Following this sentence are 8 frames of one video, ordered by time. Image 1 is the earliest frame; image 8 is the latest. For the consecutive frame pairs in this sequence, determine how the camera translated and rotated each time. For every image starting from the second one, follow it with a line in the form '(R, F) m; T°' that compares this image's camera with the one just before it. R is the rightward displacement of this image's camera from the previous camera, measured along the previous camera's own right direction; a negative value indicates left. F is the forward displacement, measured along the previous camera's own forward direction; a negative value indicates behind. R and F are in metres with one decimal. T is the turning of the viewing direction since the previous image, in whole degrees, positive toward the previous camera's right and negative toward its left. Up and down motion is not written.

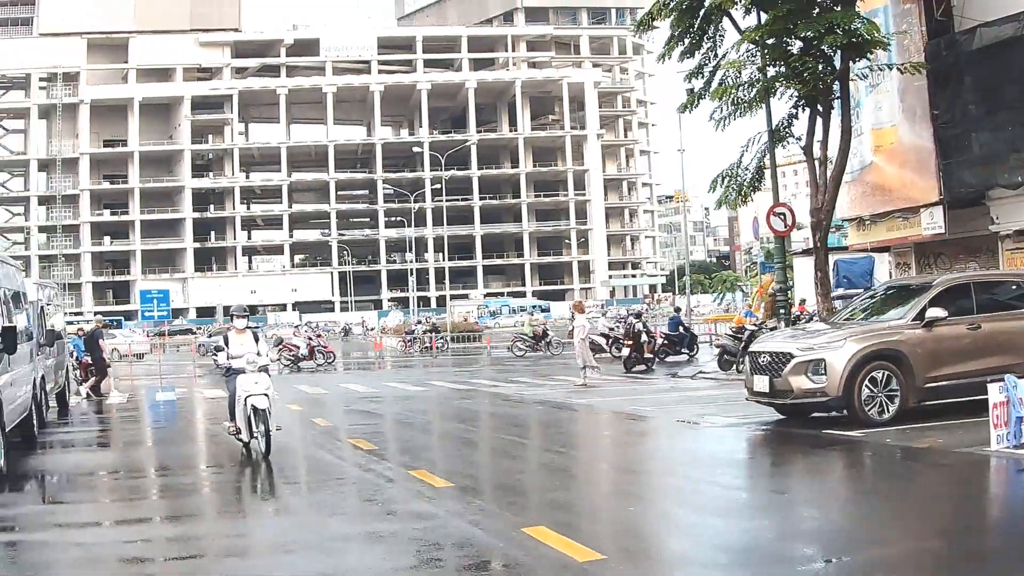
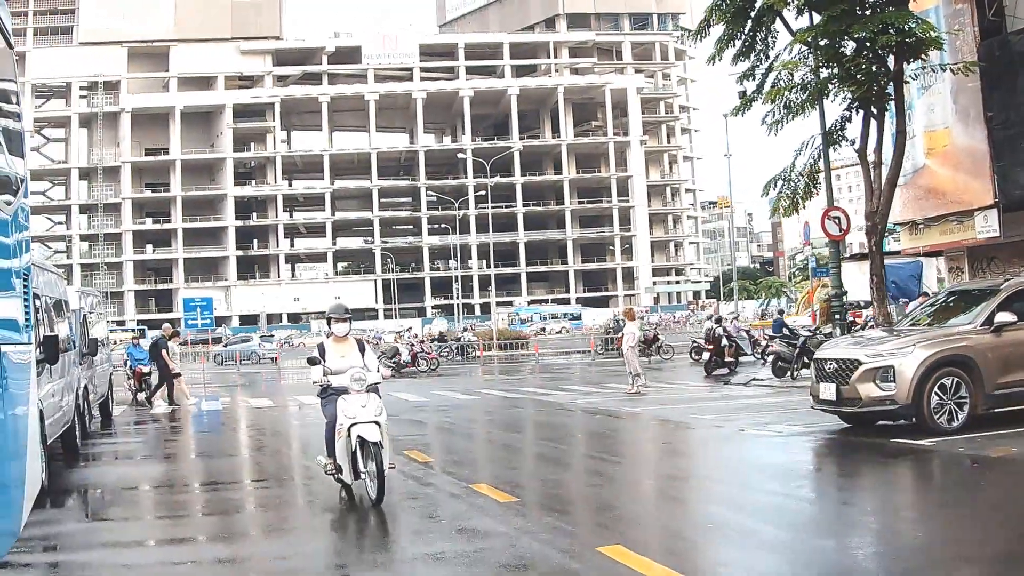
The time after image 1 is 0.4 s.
(-0.1, +0.4) m; -2°
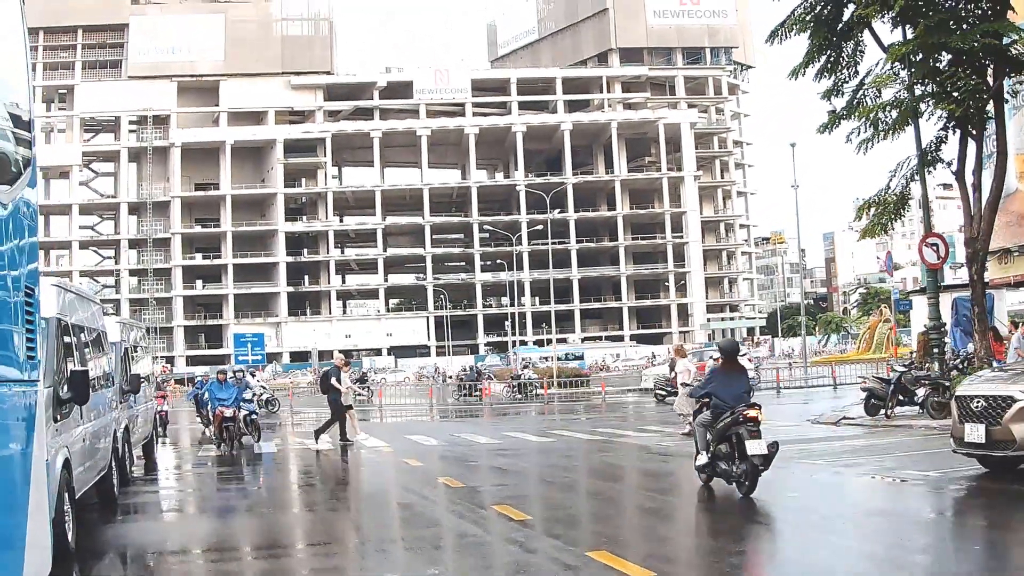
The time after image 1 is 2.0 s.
(-0.5, +1.5) m; -3°
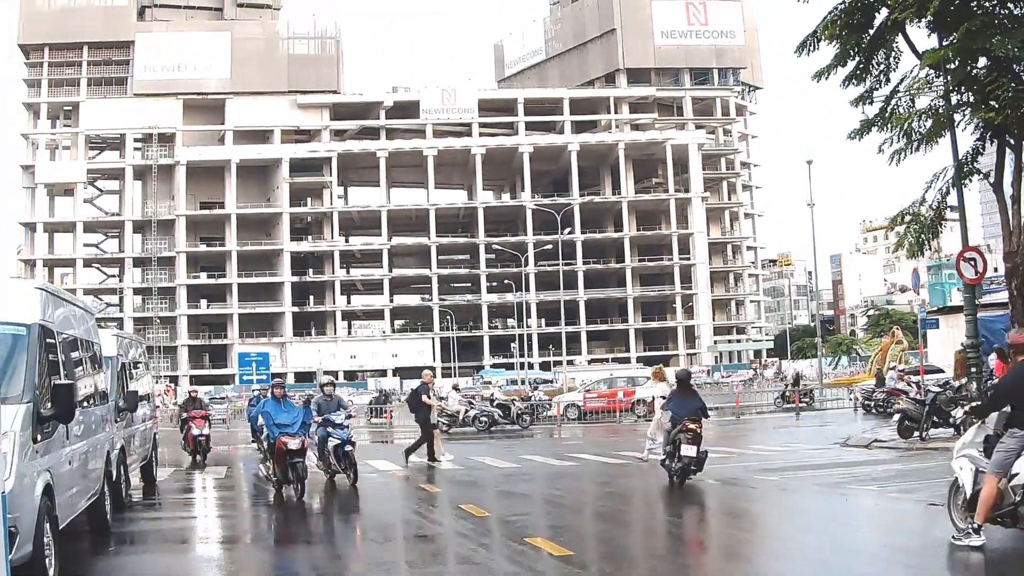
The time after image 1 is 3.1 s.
(-0.3, +1.0) m; 0°
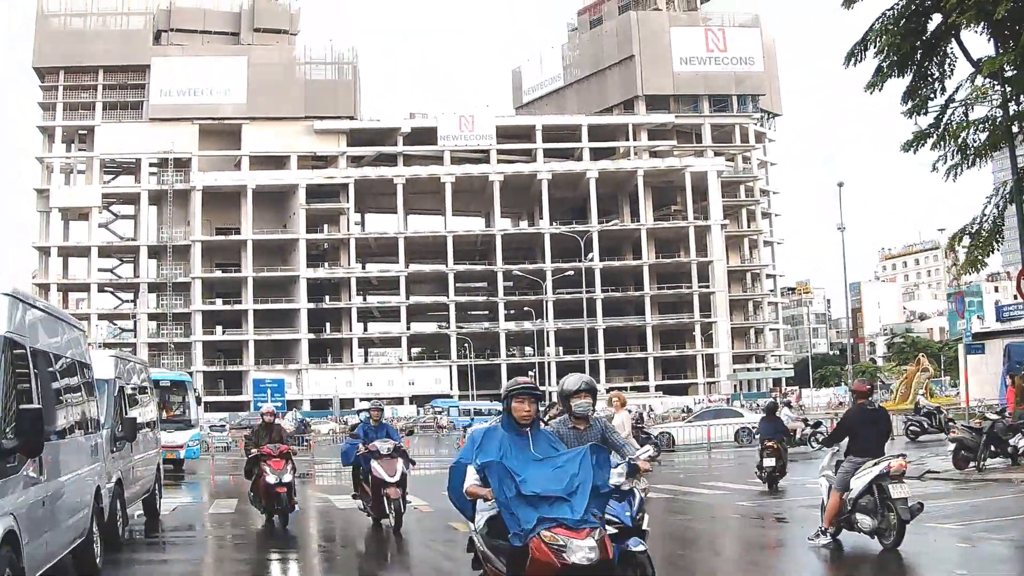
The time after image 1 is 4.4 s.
(-0.3, +1.2) m; -1°
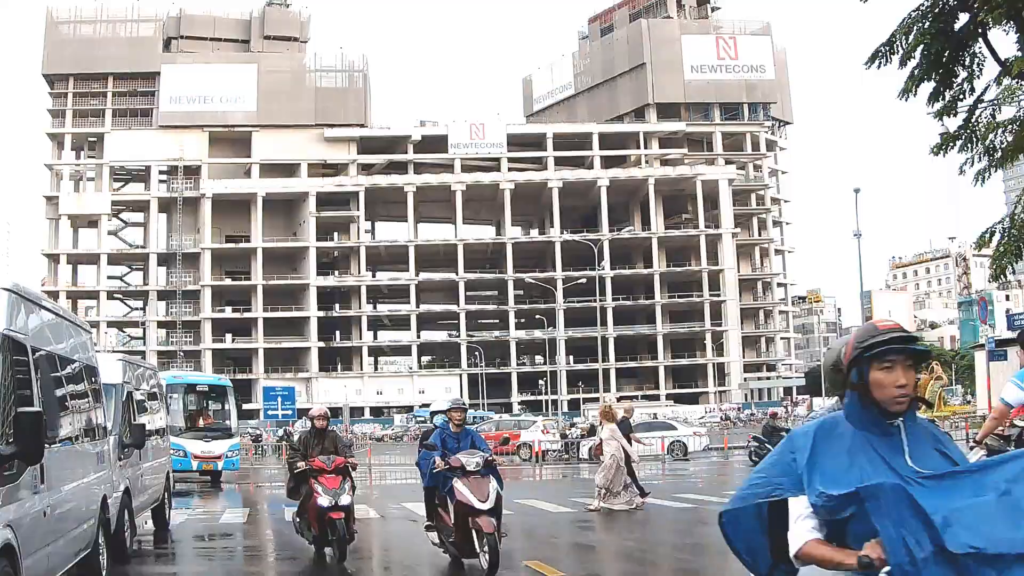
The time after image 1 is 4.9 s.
(-0.2, +0.4) m; -1°
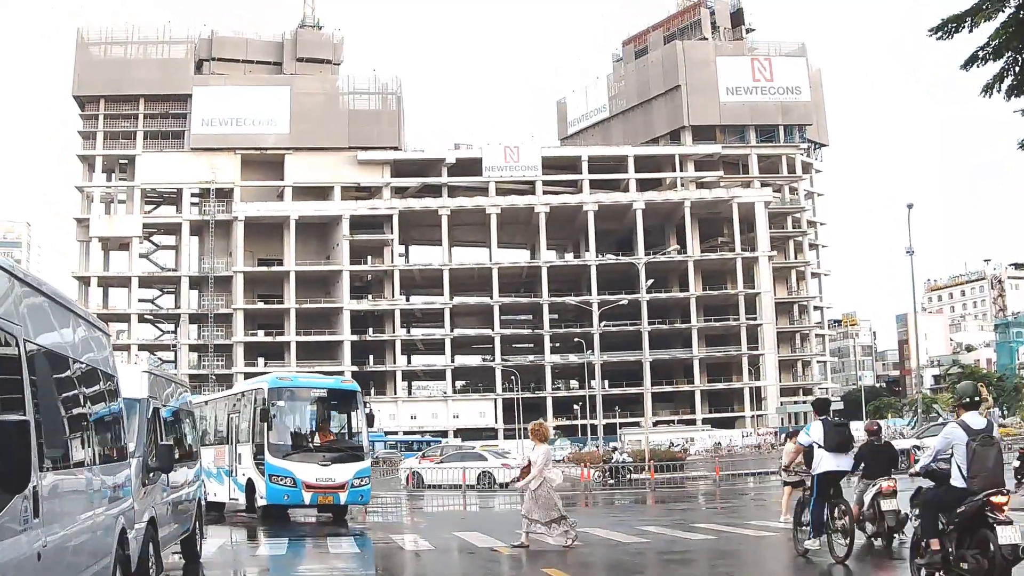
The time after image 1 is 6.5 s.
(-0.5, +1.3) m; -2°
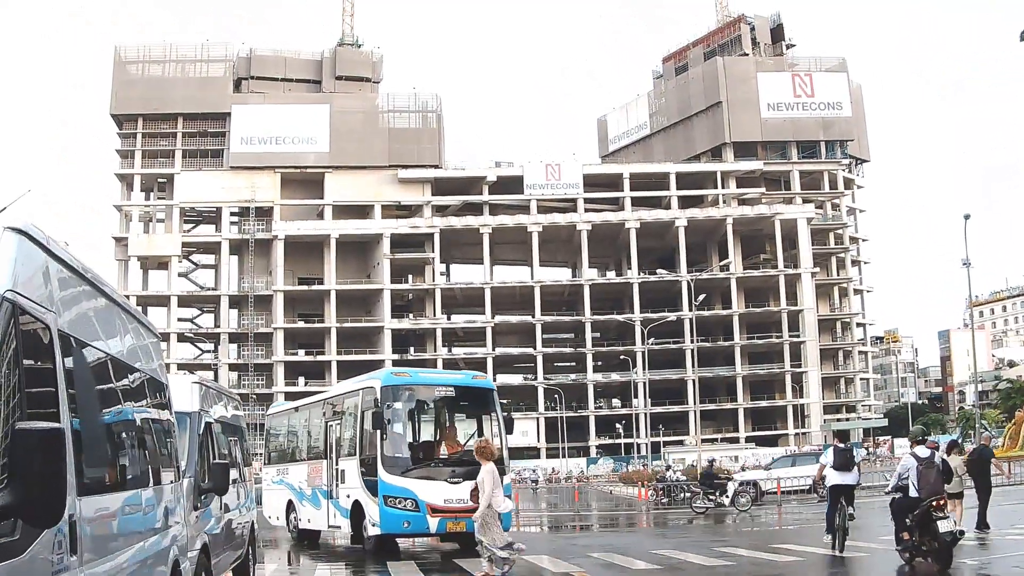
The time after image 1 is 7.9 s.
(-0.5, +1.1) m; -2°
